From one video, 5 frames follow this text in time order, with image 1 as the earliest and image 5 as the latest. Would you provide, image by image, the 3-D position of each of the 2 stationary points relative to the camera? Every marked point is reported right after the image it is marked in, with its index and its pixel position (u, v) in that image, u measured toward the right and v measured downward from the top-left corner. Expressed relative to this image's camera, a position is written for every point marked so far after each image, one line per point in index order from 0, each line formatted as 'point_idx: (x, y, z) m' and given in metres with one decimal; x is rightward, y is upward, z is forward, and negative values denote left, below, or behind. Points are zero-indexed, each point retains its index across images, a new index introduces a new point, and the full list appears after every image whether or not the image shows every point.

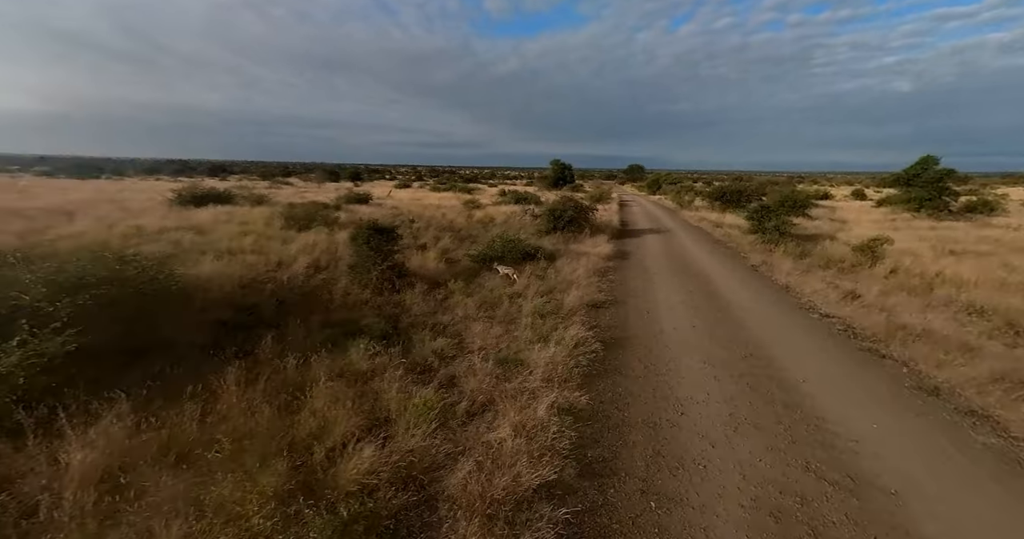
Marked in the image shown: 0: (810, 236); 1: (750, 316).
0: (+11.3, +1.2, +17.2) m
1: (+4.7, -0.9, +9.0) m
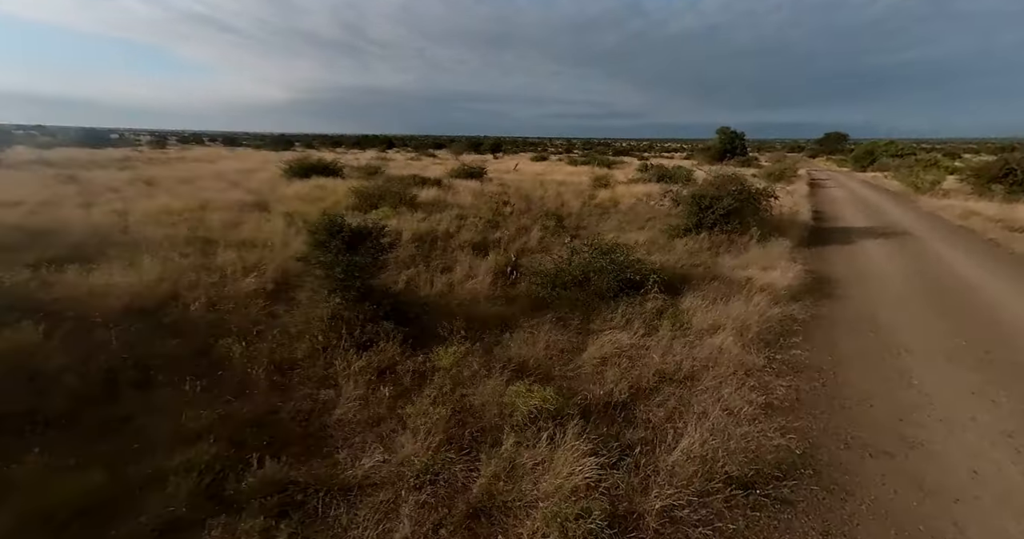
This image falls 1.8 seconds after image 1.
0: (+13.5, 0.0, +7.8) m
1: (+4.6, -2.0, +2.3) m
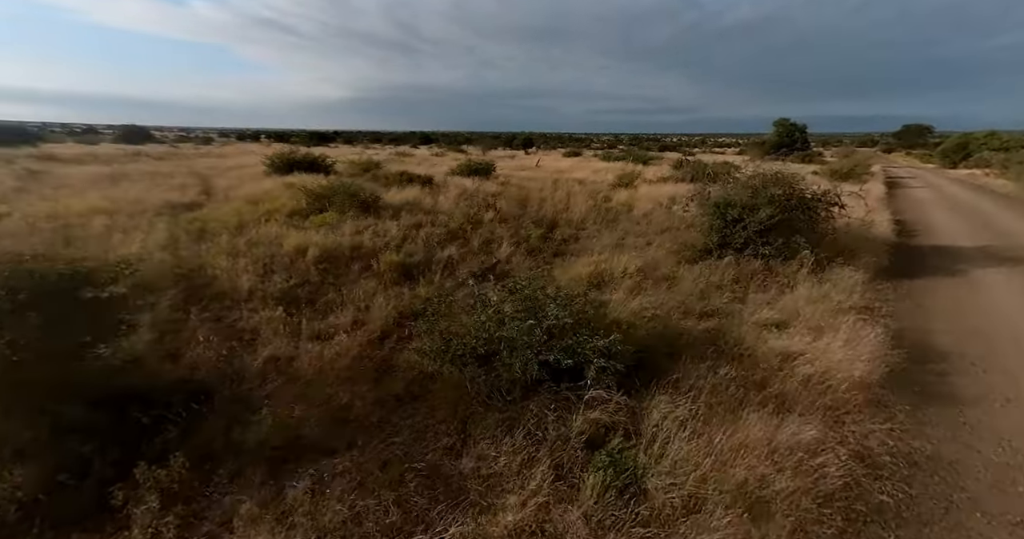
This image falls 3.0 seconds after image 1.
0: (+12.1, -1.0, +3.4) m
1: (+2.6, -2.8, -1.2) m
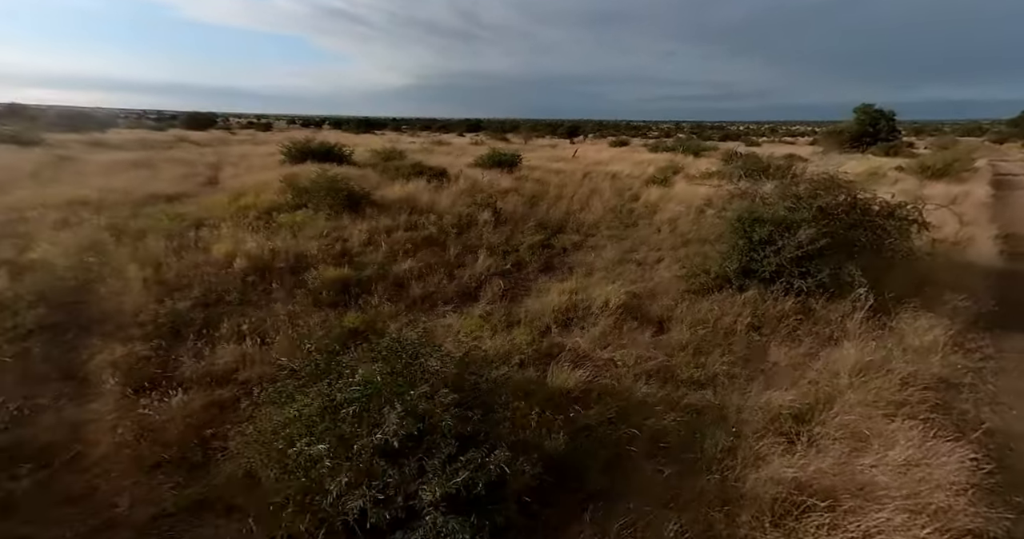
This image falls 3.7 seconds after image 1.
0: (+10.7, -1.9, +0.5) m
1: (+0.7, -3.5, -2.9) m
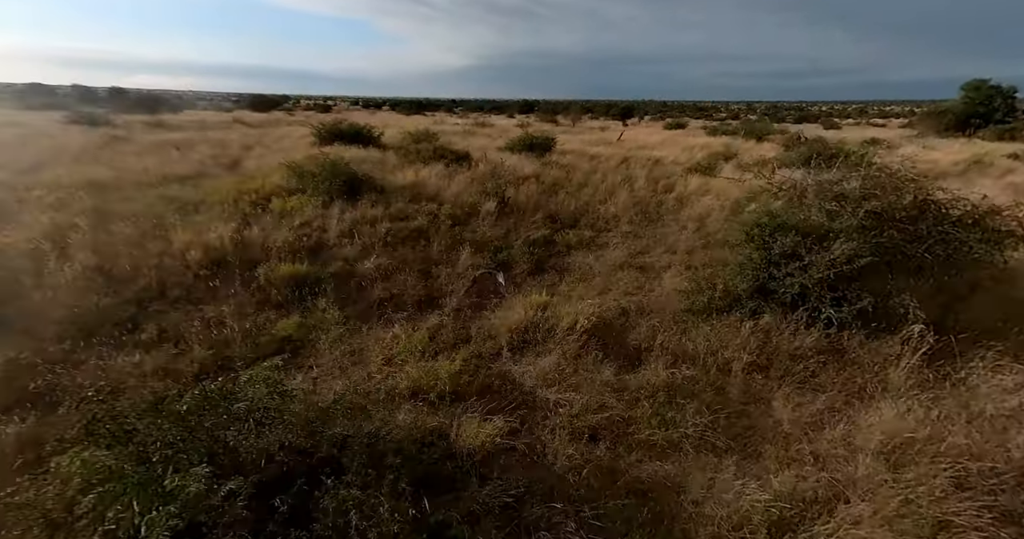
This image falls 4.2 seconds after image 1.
0: (+9.3, -2.6, -1.6) m
1: (-1.1, -3.9, -3.8) m
